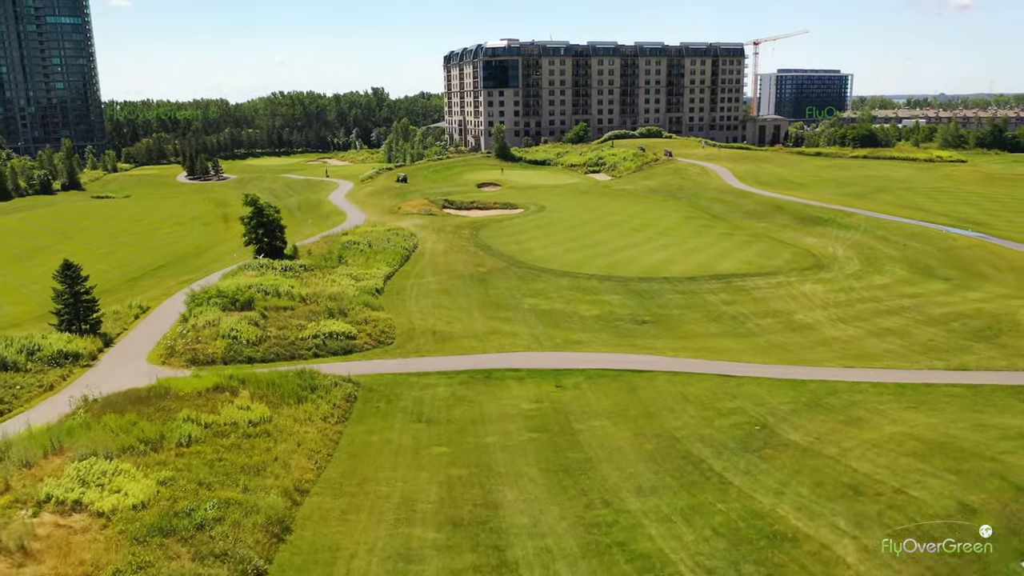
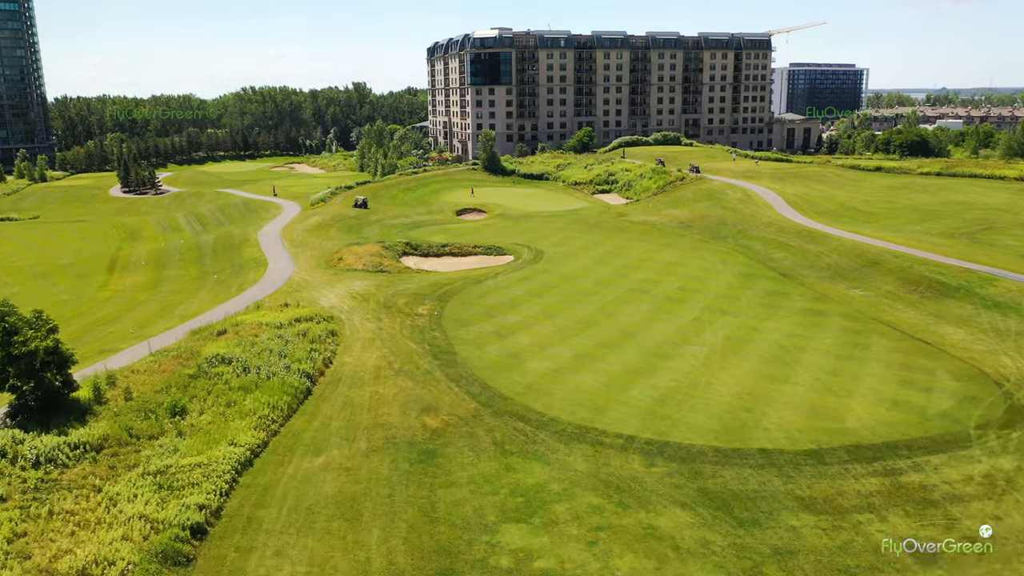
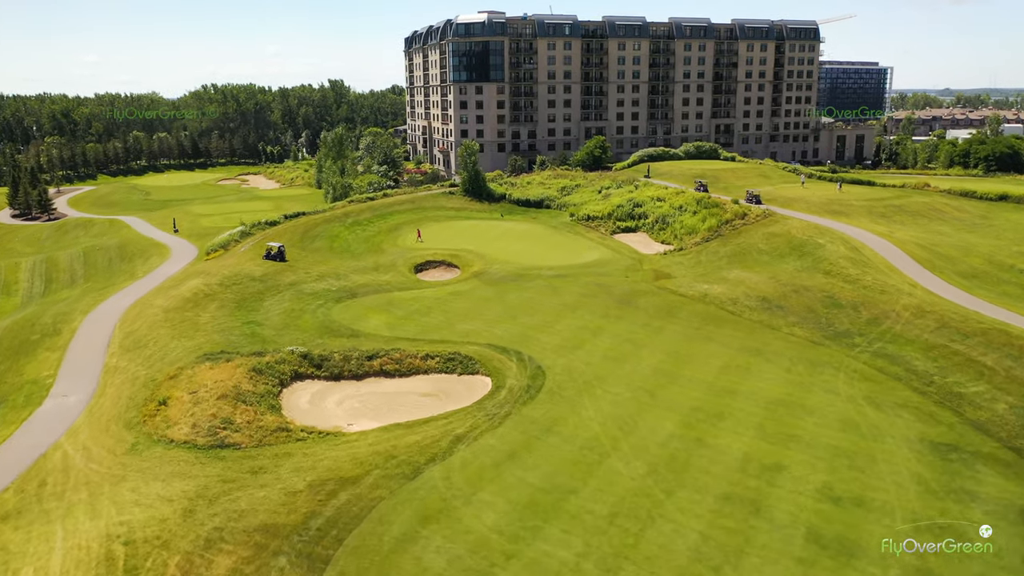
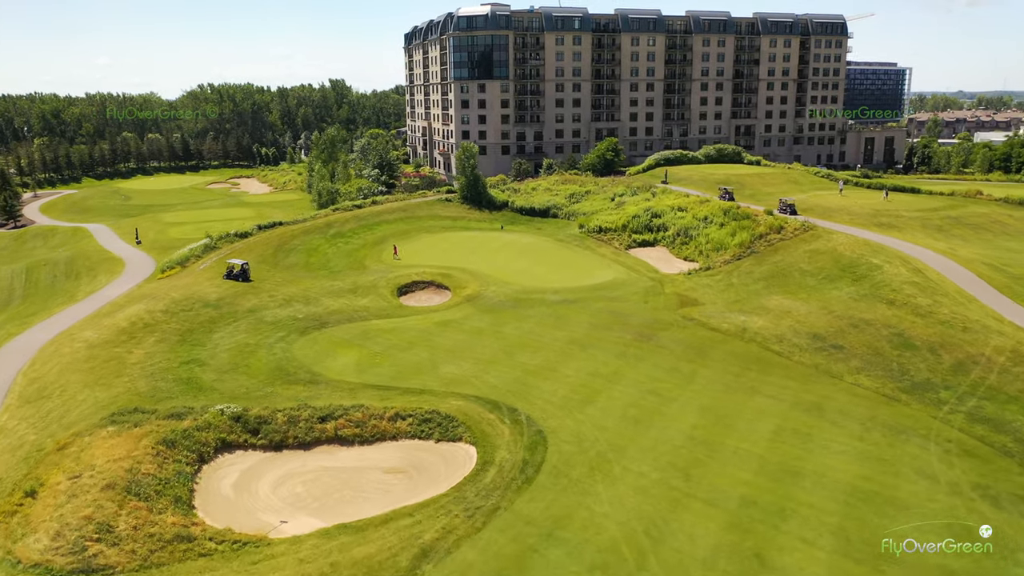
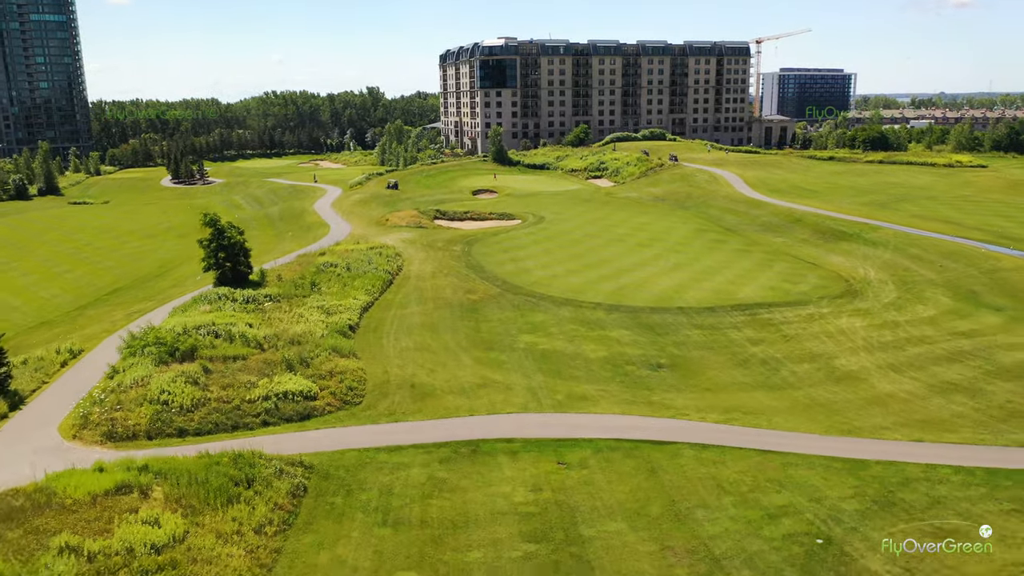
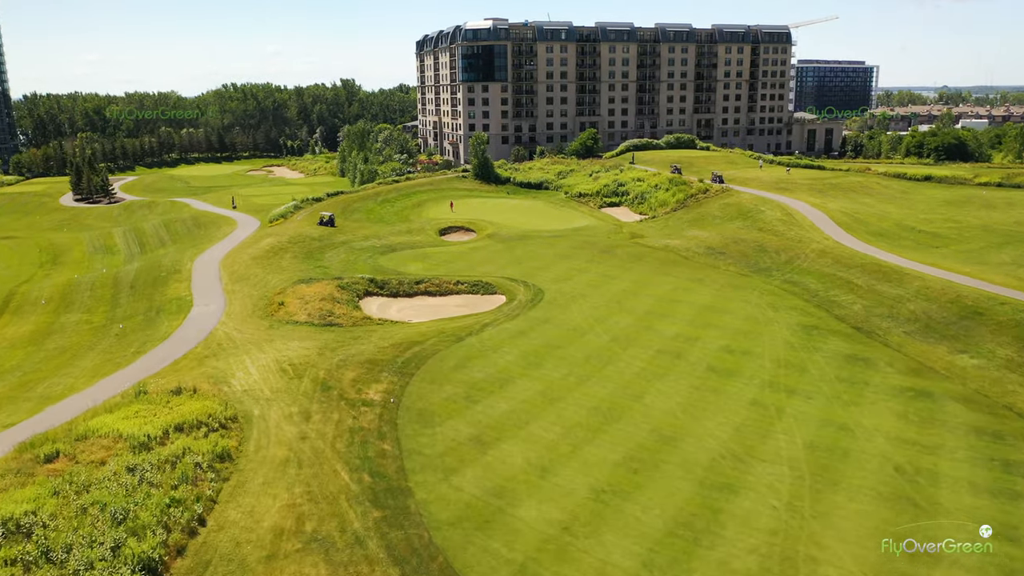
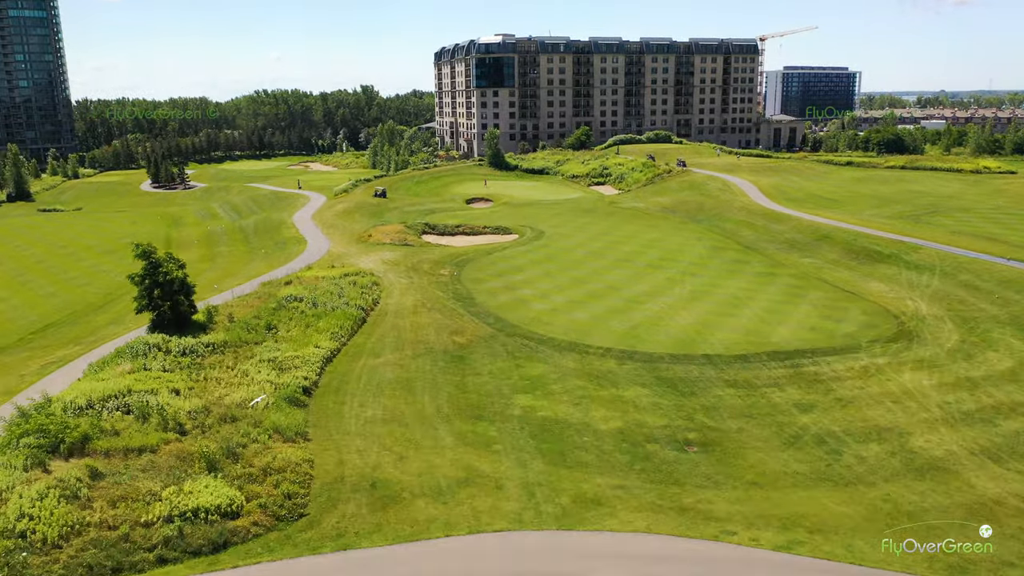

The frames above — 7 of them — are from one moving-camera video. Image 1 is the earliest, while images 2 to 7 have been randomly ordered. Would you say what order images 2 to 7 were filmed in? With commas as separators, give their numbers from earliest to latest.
5, 7, 2, 6, 3, 4
